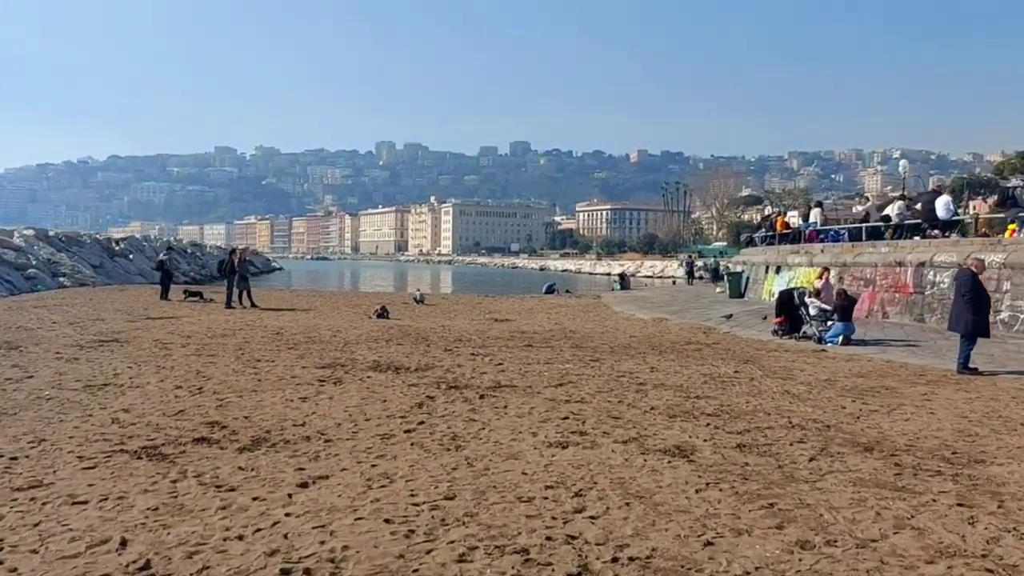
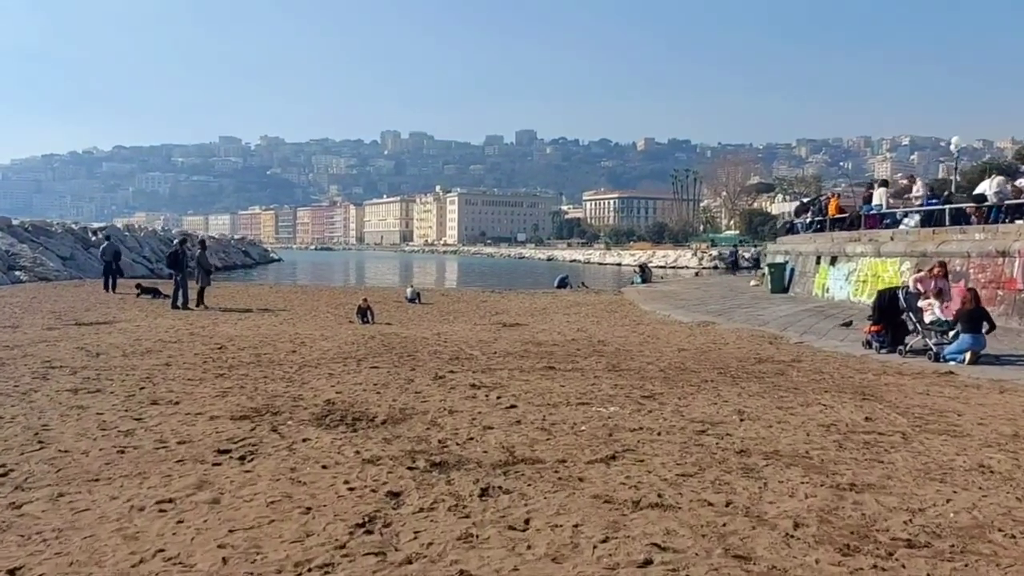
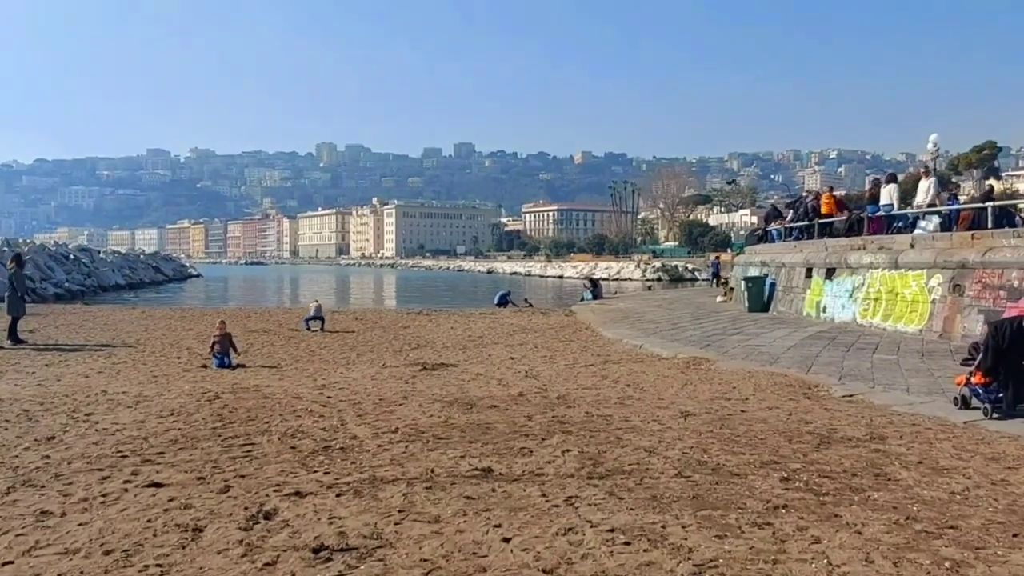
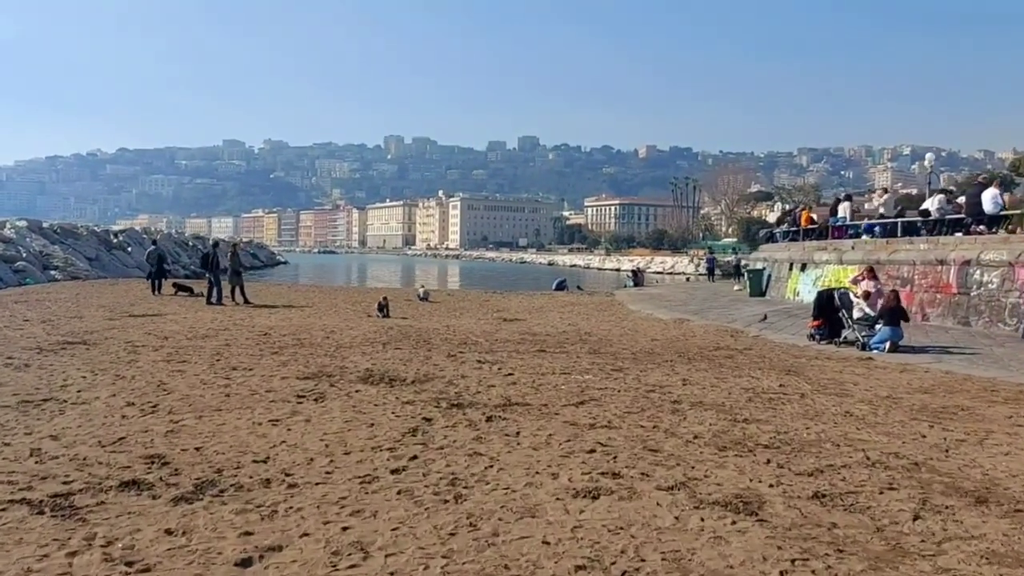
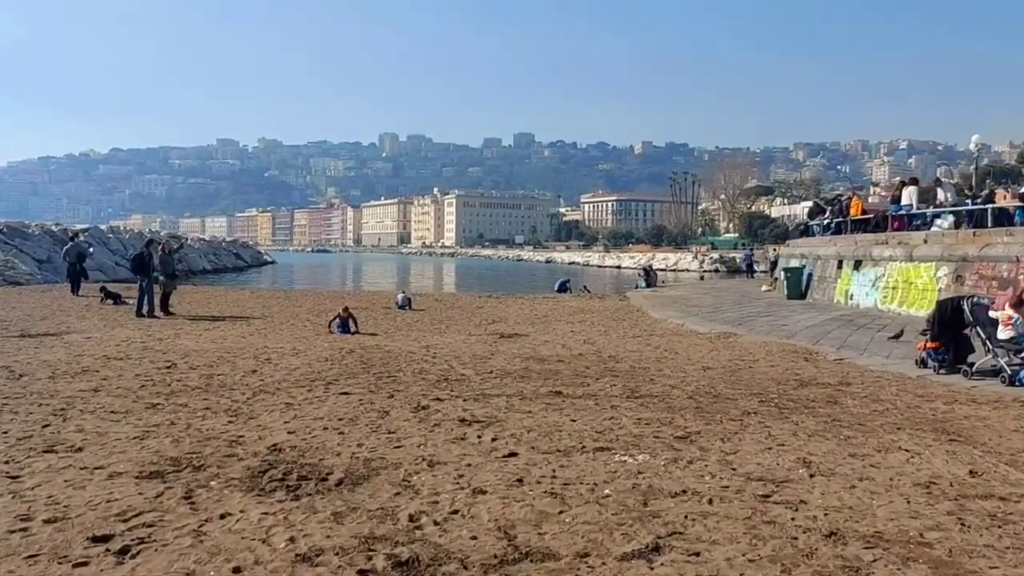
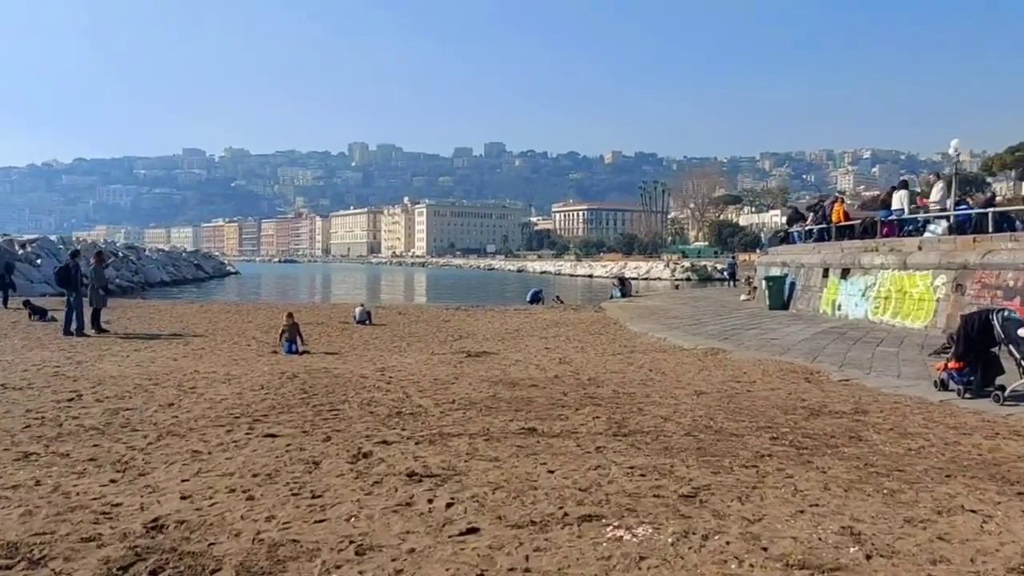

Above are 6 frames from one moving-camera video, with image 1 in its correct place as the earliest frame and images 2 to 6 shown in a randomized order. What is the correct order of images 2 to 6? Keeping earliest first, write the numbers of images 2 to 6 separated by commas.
4, 2, 5, 6, 3
